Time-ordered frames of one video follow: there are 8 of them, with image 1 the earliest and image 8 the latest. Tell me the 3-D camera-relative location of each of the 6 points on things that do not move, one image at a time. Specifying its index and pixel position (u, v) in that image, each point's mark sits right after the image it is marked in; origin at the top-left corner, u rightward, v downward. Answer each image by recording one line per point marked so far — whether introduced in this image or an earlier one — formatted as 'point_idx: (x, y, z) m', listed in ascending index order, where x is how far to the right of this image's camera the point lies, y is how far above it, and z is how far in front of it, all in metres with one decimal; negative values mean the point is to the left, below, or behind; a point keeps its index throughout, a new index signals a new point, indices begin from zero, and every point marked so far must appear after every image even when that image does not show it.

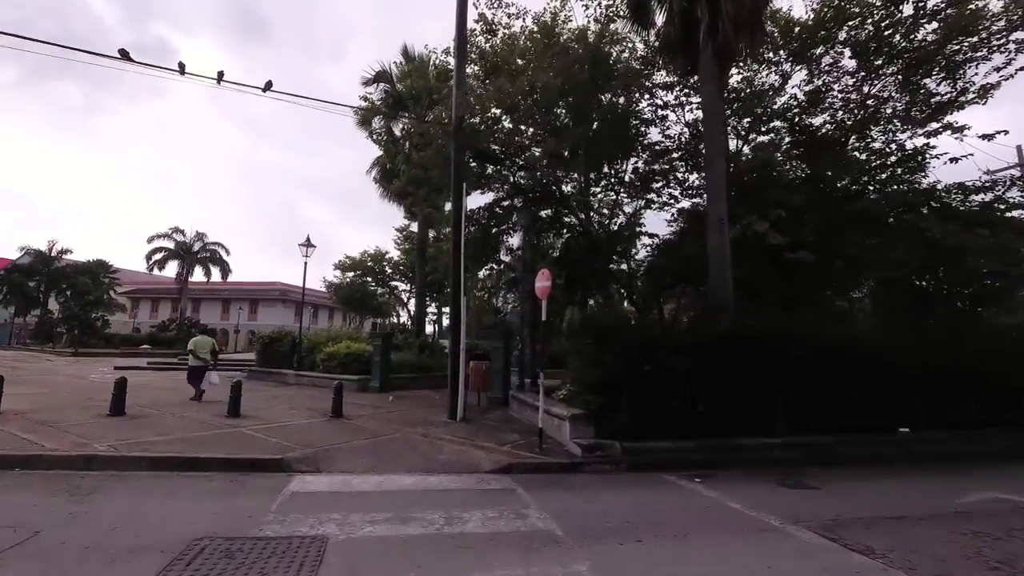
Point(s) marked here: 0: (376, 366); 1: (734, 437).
0: (-4.7, -2.7, +15.7) m
1: (+4.1, -2.8, +8.4) m
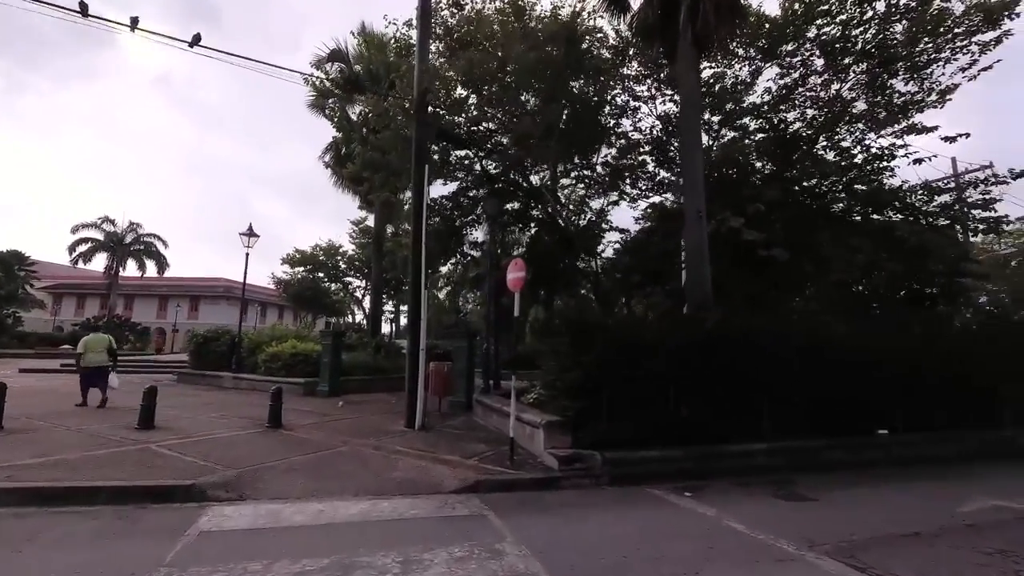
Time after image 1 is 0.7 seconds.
0: (-5.9, -2.5, +14.3) m
1: (+3.6, -2.7, +7.8) m
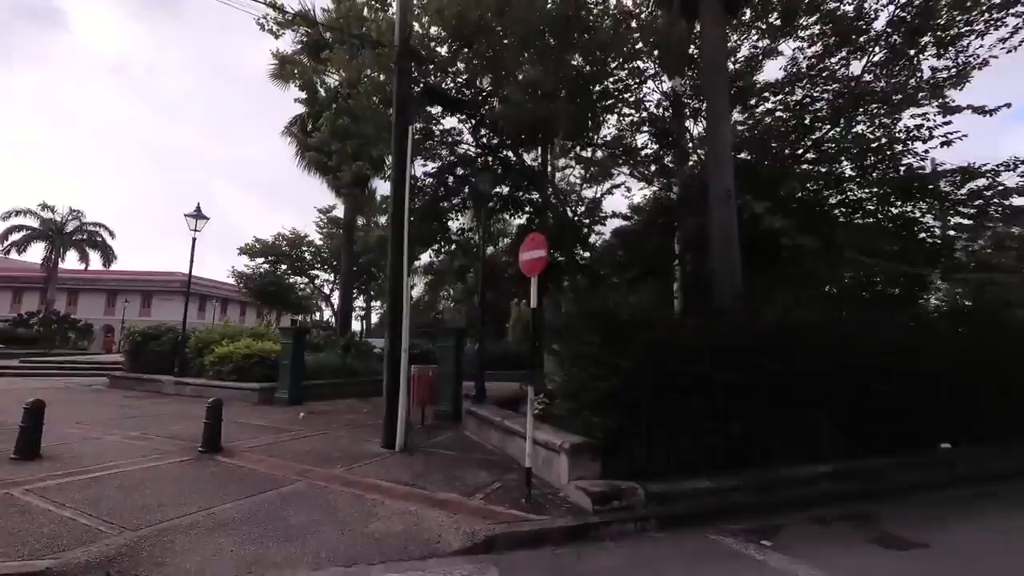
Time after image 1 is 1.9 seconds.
0: (-6.1, -2.3, +12.2) m
1: (+3.7, -2.5, +6.4) m
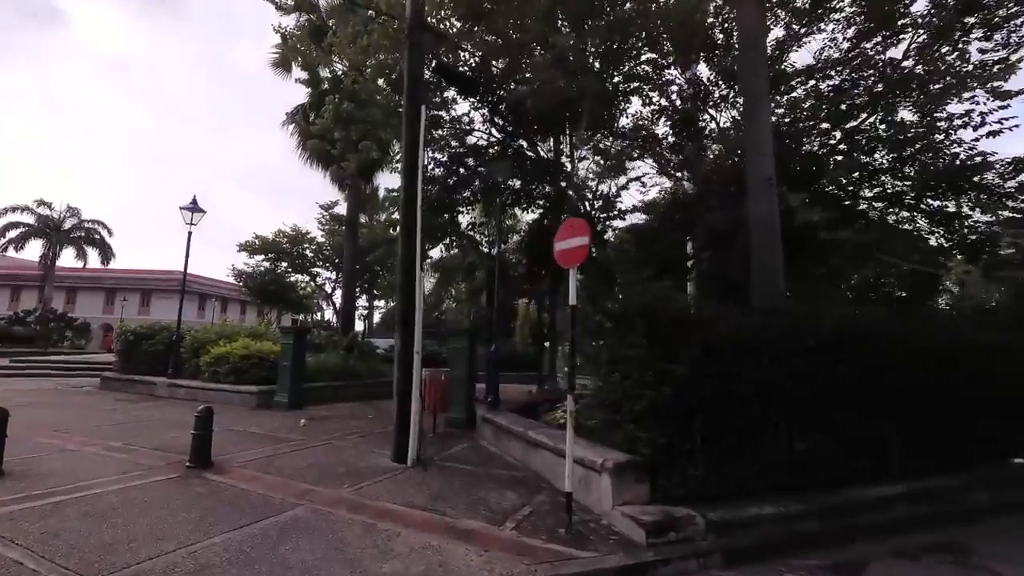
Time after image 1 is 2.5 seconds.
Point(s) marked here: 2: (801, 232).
0: (-5.7, -2.2, +11.5) m
1: (+4.1, -2.4, +5.6) m
2: (+6.8, +1.3, +10.7) m
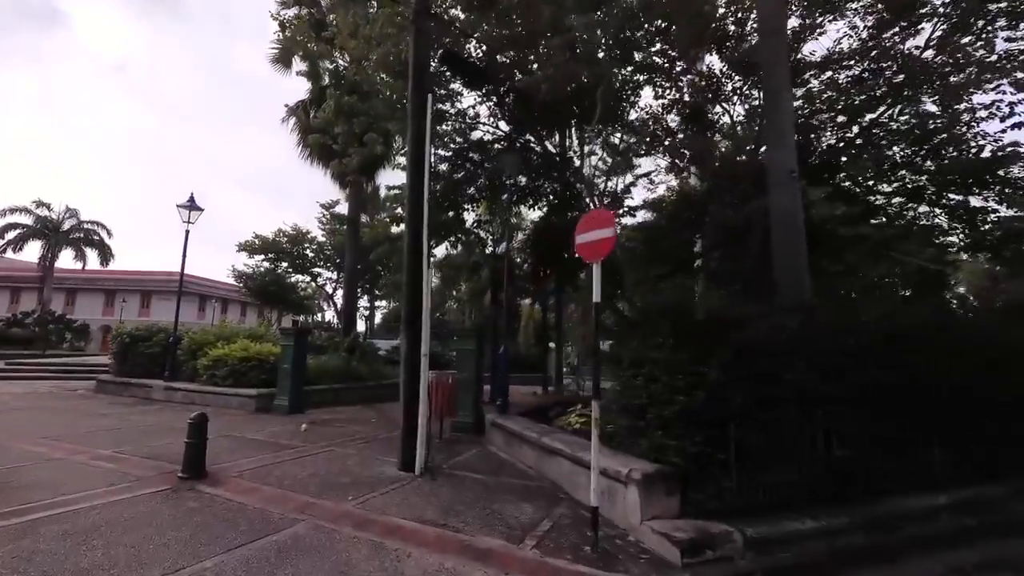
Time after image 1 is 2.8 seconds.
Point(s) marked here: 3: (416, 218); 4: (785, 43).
0: (-5.6, -2.2, +11.1) m
1: (+4.3, -2.4, +5.2) m
2: (+7.0, +1.4, +10.3) m
3: (-1.5, +1.1, +7.1) m
4: (+5.1, +4.6, +8.6) m
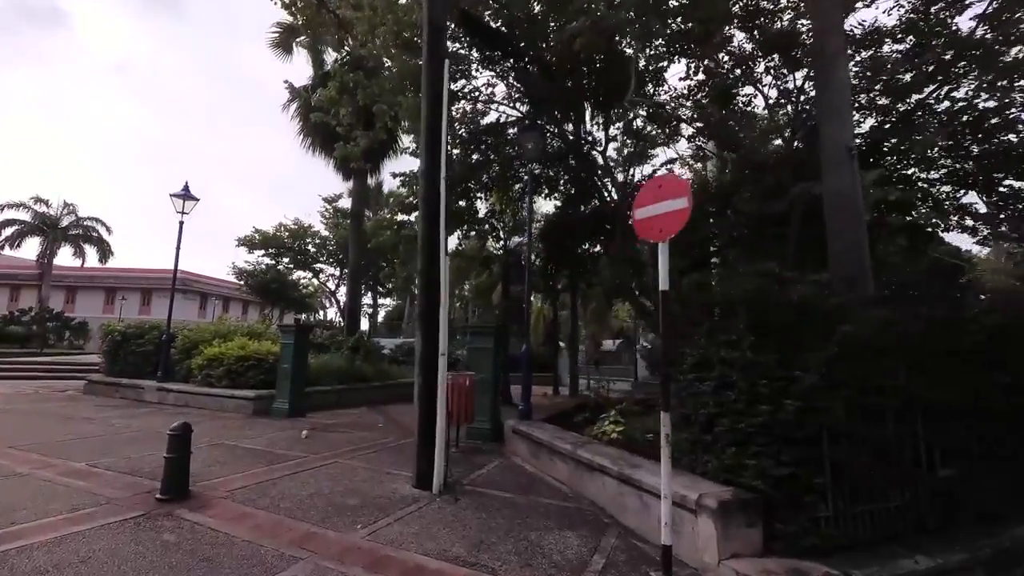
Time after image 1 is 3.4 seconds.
0: (-5.2, -2.0, +10.3) m
1: (+4.6, -2.3, +4.4) m
2: (+7.4, +1.5, +9.4) m
3: (-1.1, +1.2, +6.2) m
4: (+5.5, +4.7, +7.7) m
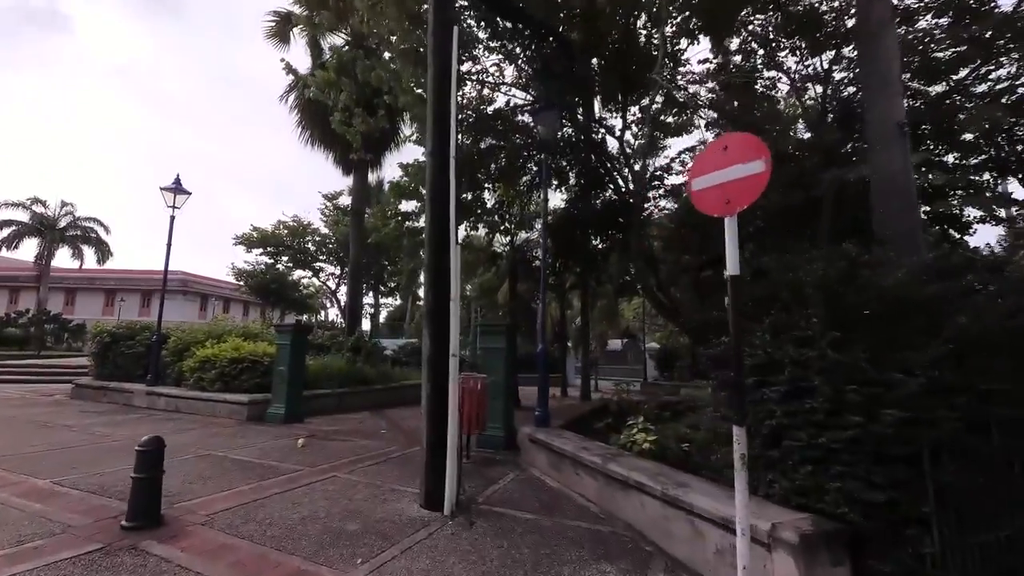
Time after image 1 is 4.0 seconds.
0: (-4.9, -2.0, +9.6) m
1: (+4.9, -2.2, +3.7) m
2: (+7.6, +1.6, +8.7) m
3: (-0.9, +1.3, +5.6) m
4: (+5.7, +4.8, +7.0) m
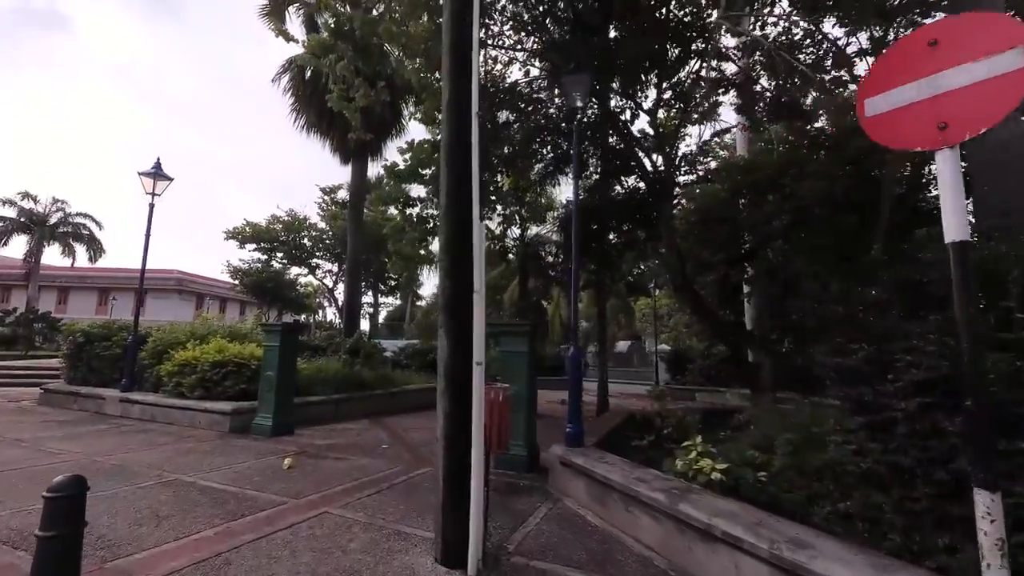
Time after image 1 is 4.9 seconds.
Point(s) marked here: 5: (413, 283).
0: (-4.6, -1.9, +8.5) m
1: (+5.2, -2.1, +2.6) m
2: (+7.9, +1.7, +7.7) m
3: (-0.5, +1.4, +4.5) m
4: (+6.1, +4.9, +6.0) m
5: (-4.2, +0.2, +19.0) m
